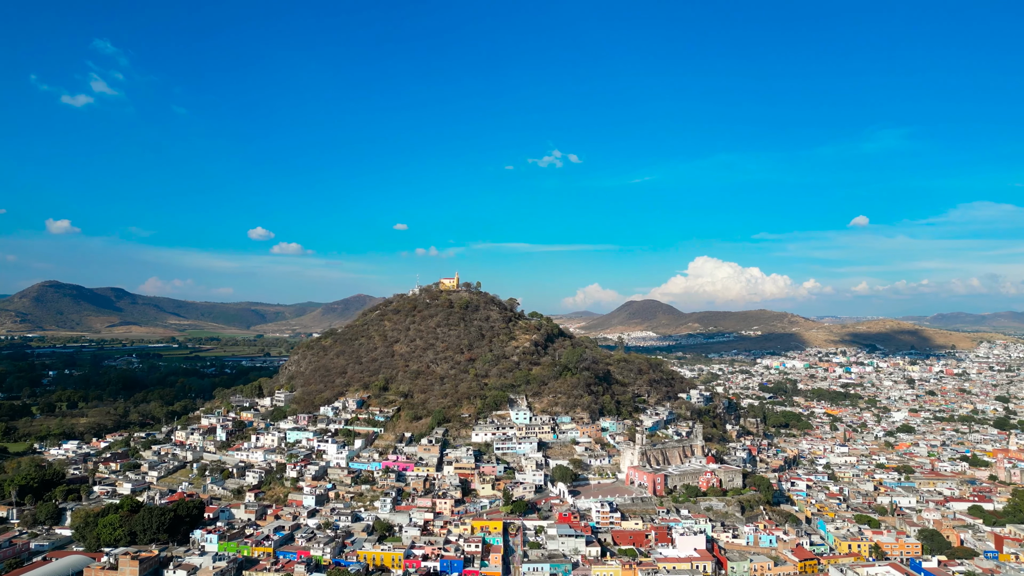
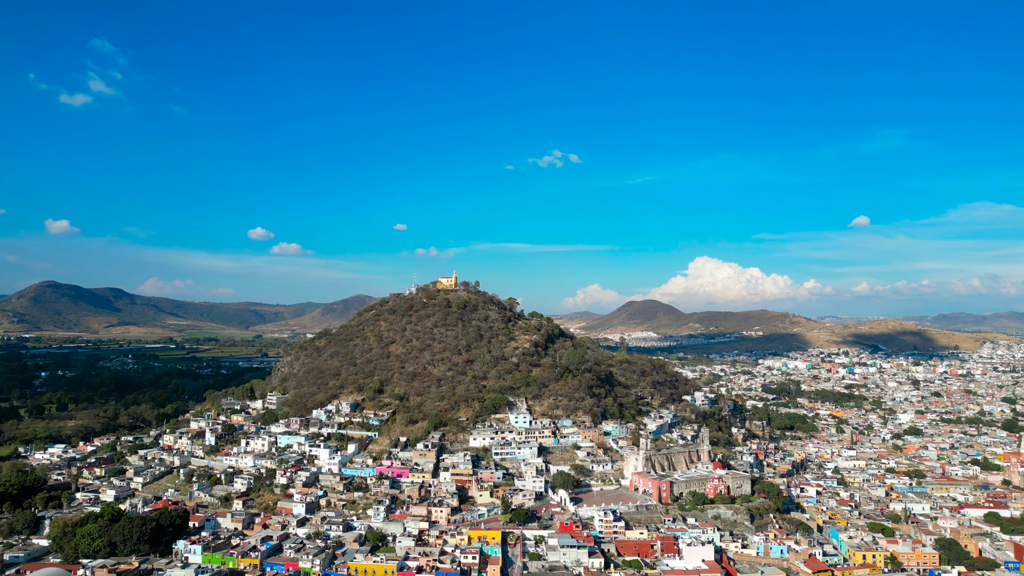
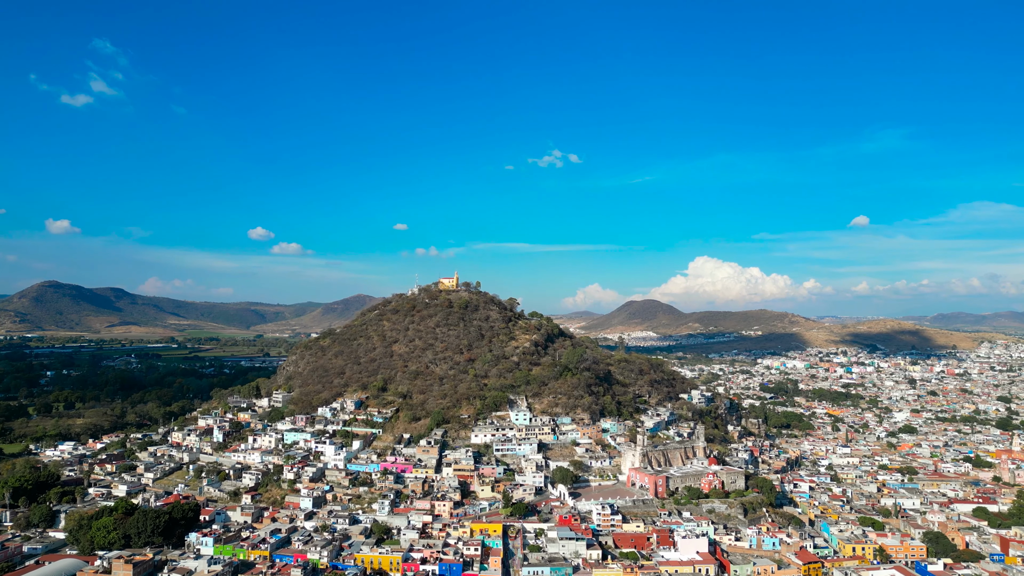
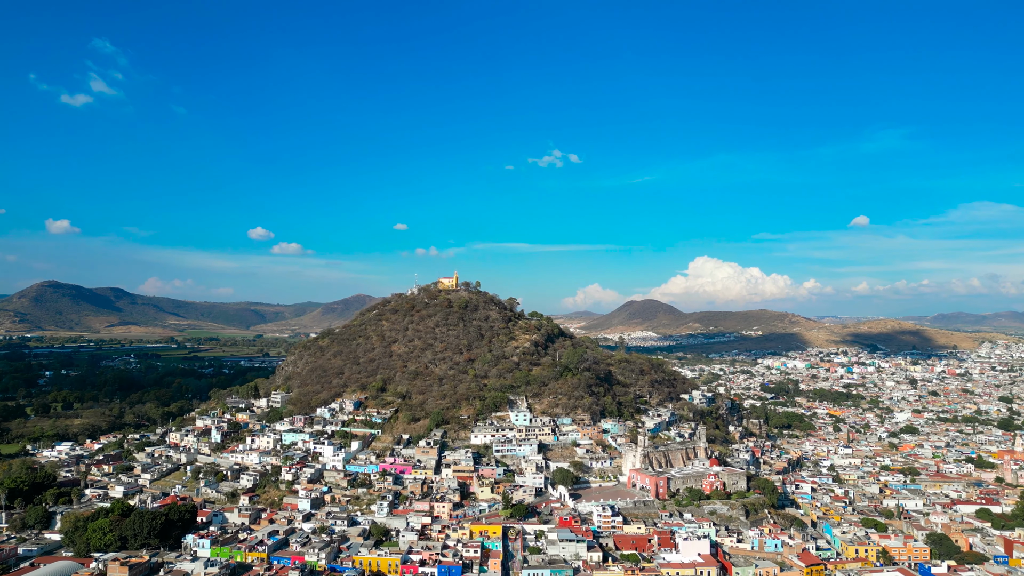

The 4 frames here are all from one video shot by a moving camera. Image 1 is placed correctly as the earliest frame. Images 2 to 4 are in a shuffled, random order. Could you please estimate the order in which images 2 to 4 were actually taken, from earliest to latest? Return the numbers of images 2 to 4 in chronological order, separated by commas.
3, 4, 2
